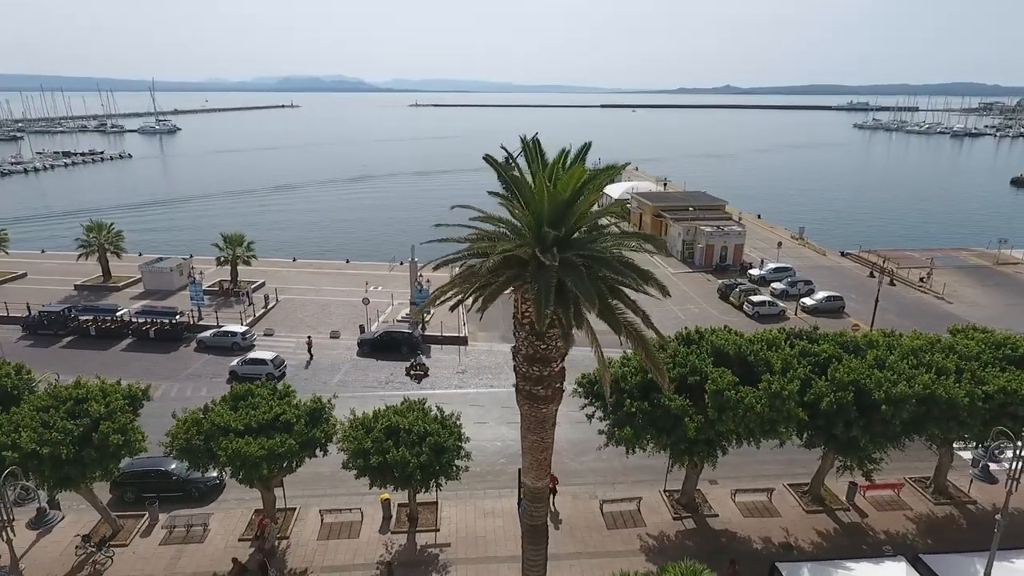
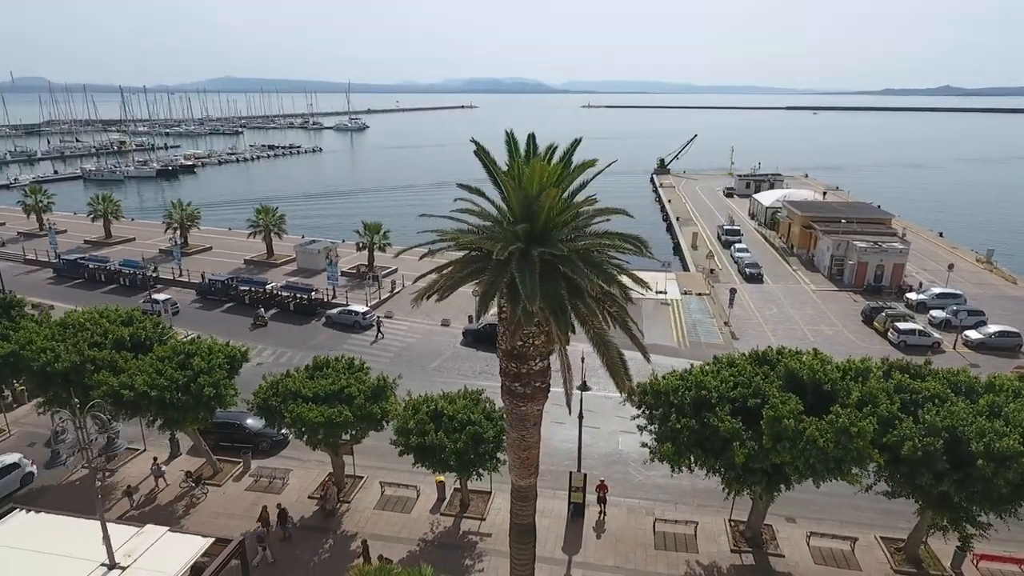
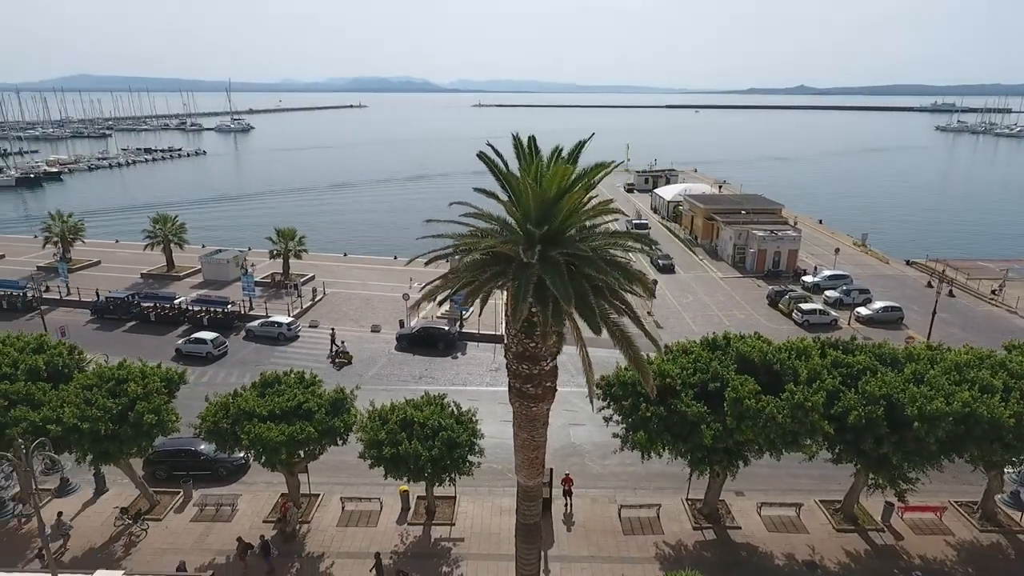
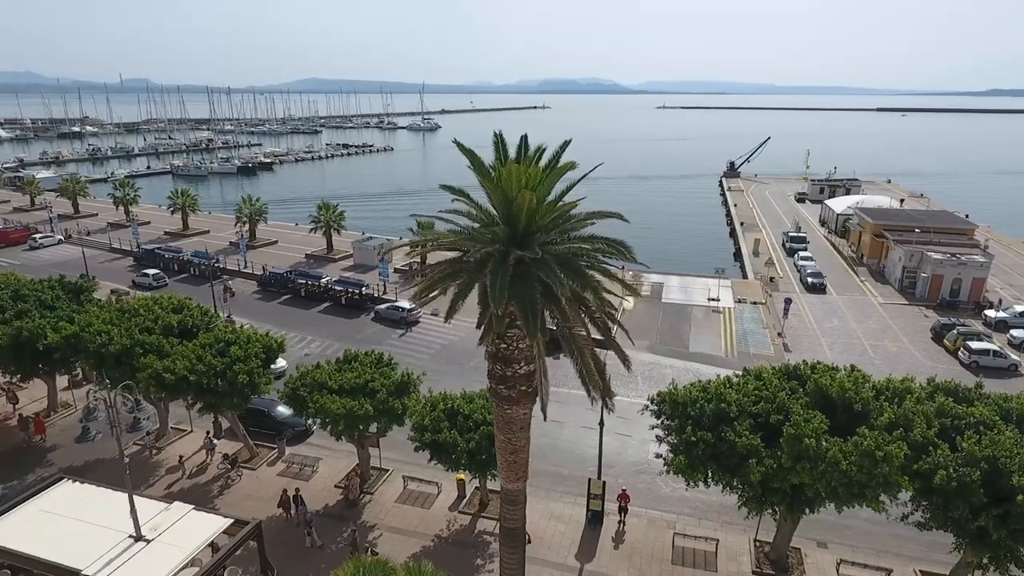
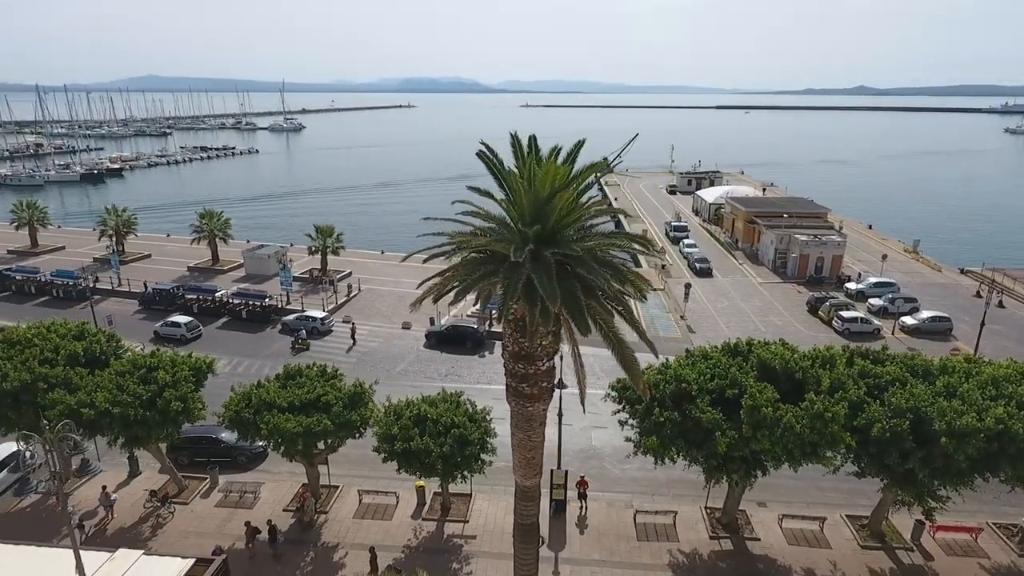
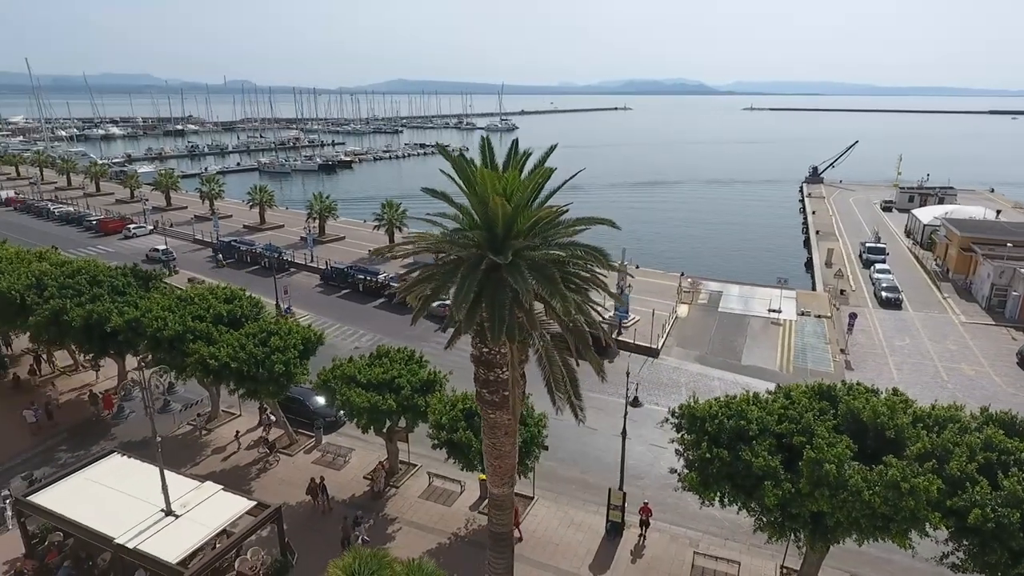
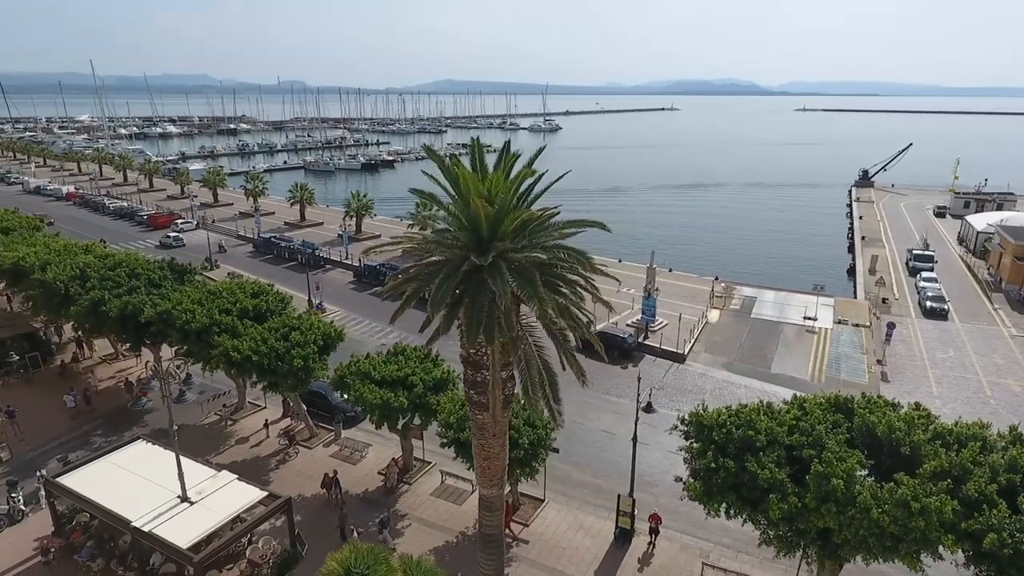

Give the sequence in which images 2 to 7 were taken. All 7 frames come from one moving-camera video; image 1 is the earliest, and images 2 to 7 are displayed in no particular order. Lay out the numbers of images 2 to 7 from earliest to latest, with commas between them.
3, 5, 2, 4, 6, 7
